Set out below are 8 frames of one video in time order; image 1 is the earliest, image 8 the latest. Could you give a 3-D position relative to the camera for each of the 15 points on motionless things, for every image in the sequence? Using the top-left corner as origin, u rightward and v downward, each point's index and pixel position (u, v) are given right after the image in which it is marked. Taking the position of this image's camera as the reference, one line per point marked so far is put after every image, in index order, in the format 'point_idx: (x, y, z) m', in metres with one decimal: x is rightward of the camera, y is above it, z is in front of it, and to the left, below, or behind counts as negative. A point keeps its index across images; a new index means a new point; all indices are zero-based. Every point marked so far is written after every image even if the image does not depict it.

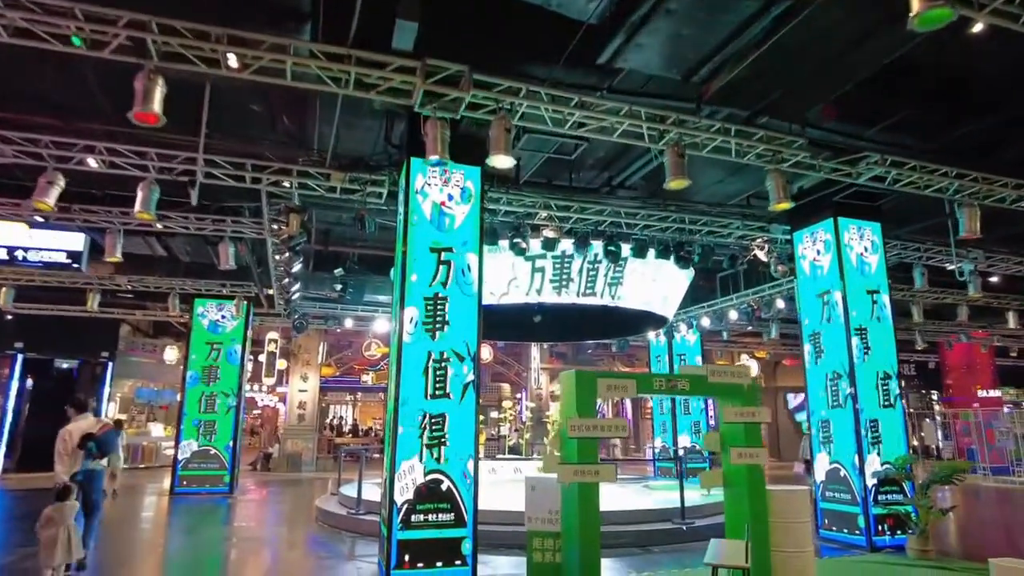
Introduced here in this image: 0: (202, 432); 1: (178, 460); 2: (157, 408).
0: (-4.8, -2.3, +10.3) m
1: (-5.1, -2.7, +10.2) m
2: (-8.8, -3.0, +16.4) m
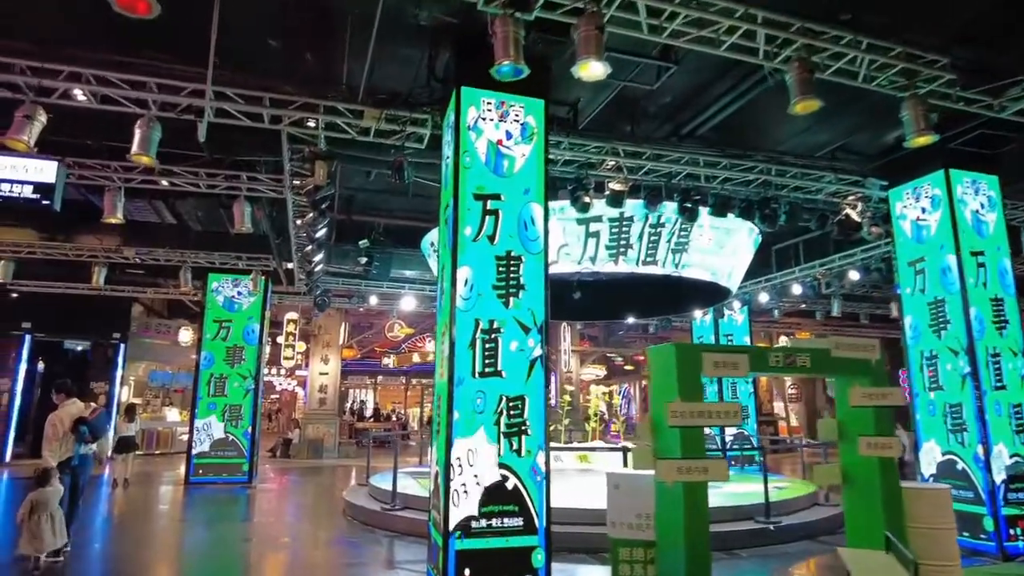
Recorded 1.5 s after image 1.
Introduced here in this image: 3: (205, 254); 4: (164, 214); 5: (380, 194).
0: (-4.2, -1.9, +9.6) m
1: (-4.5, -2.3, +9.4) m
2: (-8.1, -2.5, +15.7) m
3: (-4.4, +0.5, +9.5) m
4: (-4.2, +0.9, +8.0) m
5: (-1.8, +1.3, +9.1) m
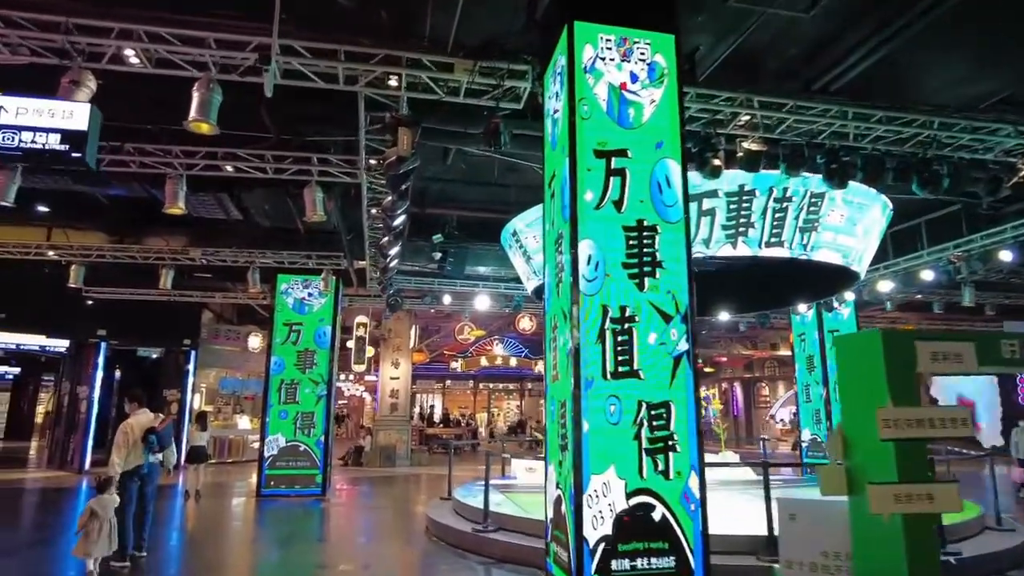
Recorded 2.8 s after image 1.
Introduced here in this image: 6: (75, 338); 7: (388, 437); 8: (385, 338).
0: (-3.0, -1.9, +9.0) m
1: (-3.3, -2.3, +8.9) m
2: (-6.3, -2.6, +15.5) m
3: (-3.2, +0.5, +9.0) m
4: (-3.2, +0.9, +7.4) m
5: (-0.7, +1.3, +8.3) m
6: (-7.8, -0.9, +11.8) m
7: (-2.7, -3.3, +14.5) m
8: (-2.9, -1.1, +14.9) m
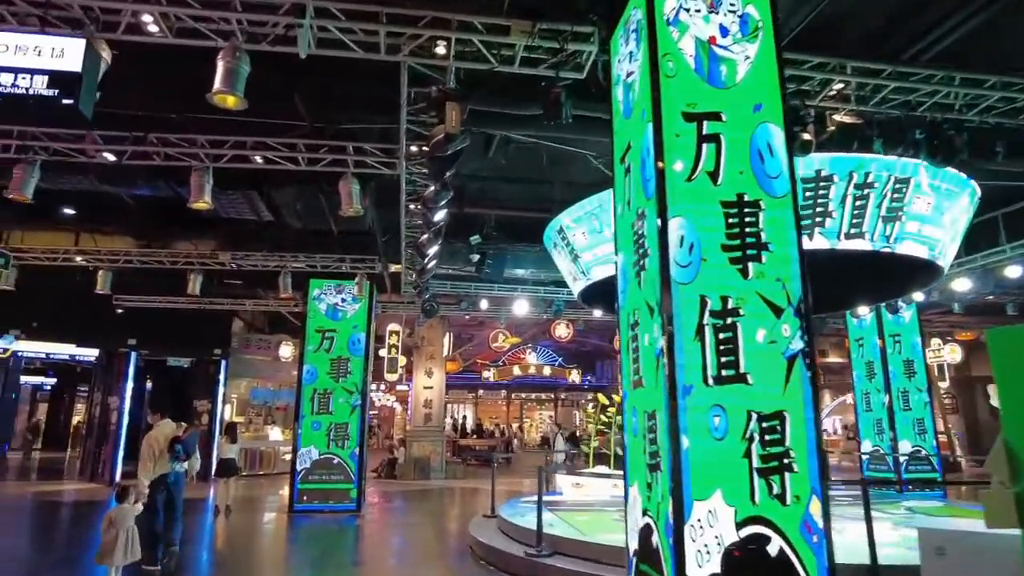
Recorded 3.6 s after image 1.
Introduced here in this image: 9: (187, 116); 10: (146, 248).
0: (-2.4, -1.9, +8.6) m
1: (-2.8, -2.4, +8.5) m
2: (-5.4, -2.8, +15.2) m
3: (-2.7, +0.4, +8.6) m
4: (-2.7, +0.8, +7.1) m
5: (-0.2, +1.3, +7.9) m
6: (-7.2, -1.0, +11.6) m
7: (-1.9, -3.4, +14.1) m
8: (-2.1, -1.3, +14.4) m
9: (-2.5, +1.3, +5.1) m
10: (-4.7, +0.5, +8.4) m
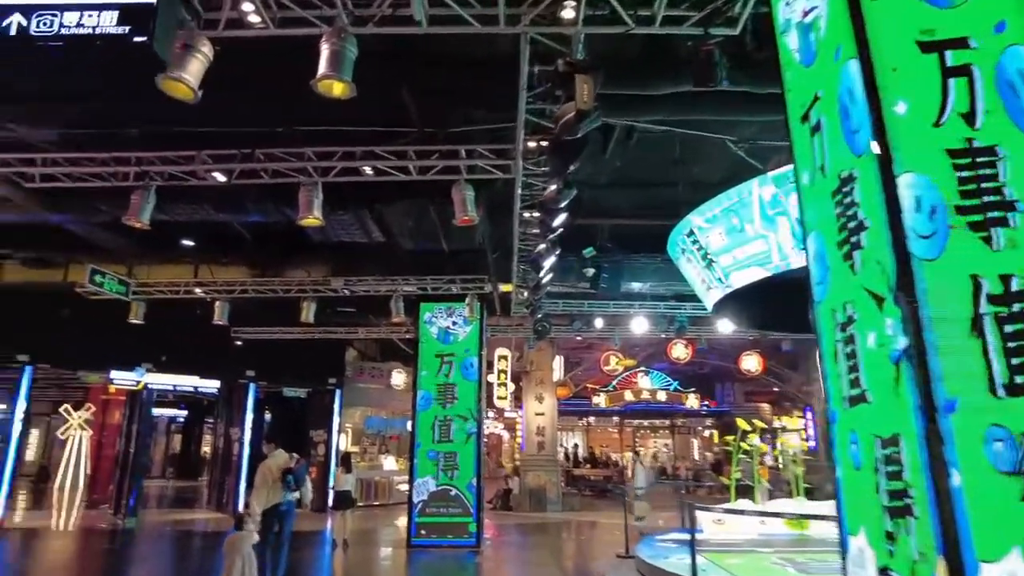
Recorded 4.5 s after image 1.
0: (-0.9, -2.2, +8.2) m
1: (-1.2, -2.6, +8.1) m
2: (-2.8, -3.5, +15.1) m
3: (-1.2, +0.1, +8.4) m
4: (-1.5, +0.6, +6.8) m
5: (+1.1, +1.1, +7.3) m
6: (-5.1, -1.6, +11.9) m
7: (+0.5, -3.9, +13.5) m
8: (+0.3, -1.8, +13.9) m
9: (-1.6, +1.2, +4.9) m
10: (-3.2, +0.1, +8.4) m
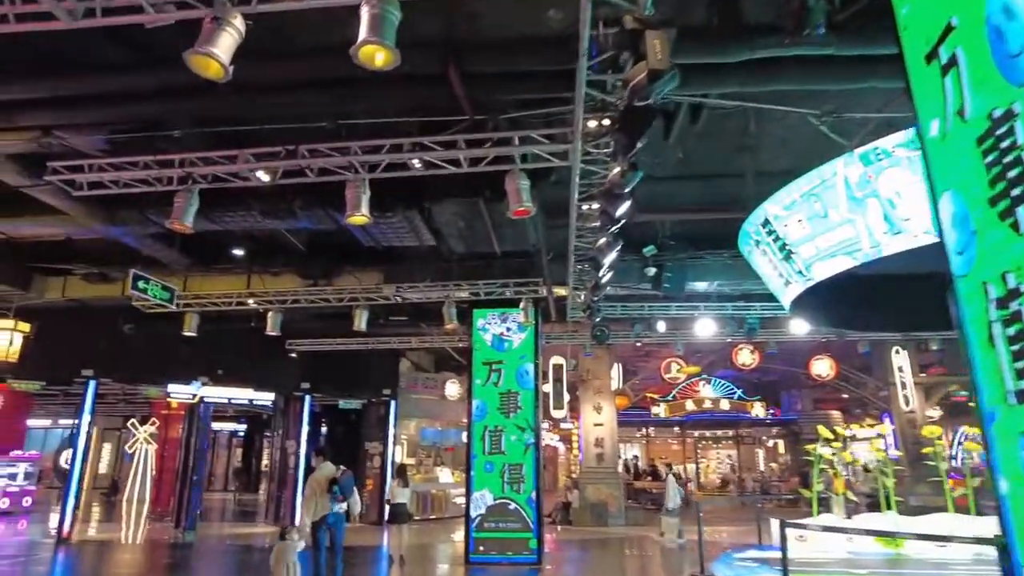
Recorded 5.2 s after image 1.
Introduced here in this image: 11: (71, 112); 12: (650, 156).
0: (-0.2, -2.3, +7.8) m
1: (-0.5, -2.7, +7.8) m
2: (-1.6, -3.7, +14.8) m
3: (-0.5, 0.0, +8.1) m
4: (-0.9, +0.5, +6.6) m
5: (+1.7, +1.1, +6.8) m
6: (-4.1, -1.9, +11.9) m
7: (+1.7, -4.0, +12.9) m
8: (+1.5, -1.9, +13.5) m
9: (-1.2, +1.1, +4.6) m
10: (-2.5, 0.0, +8.3) m
11: (-3.0, +1.2, +4.5) m
12: (+1.3, +1.3, +6.3) m
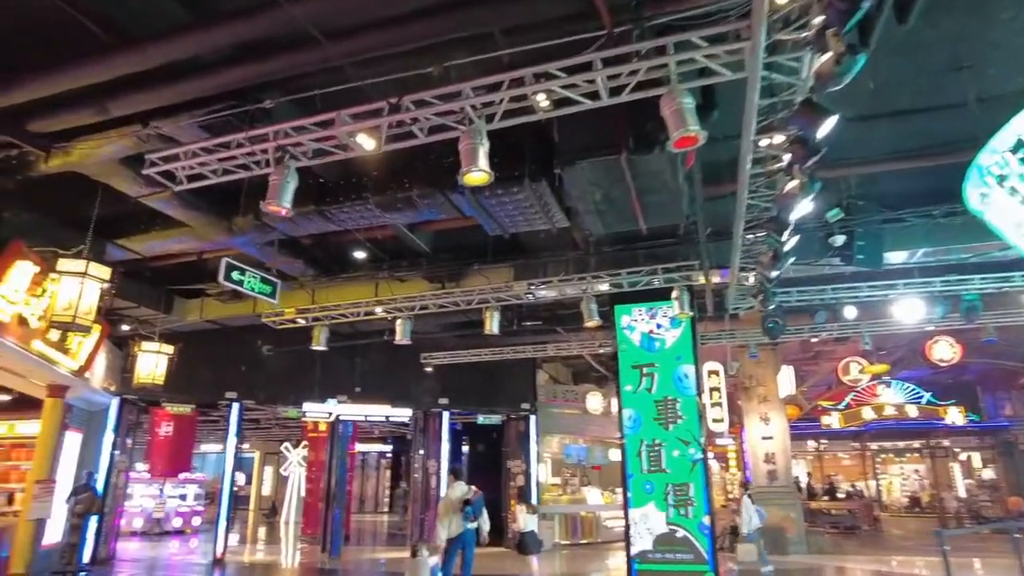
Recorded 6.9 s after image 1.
0: (+1.5, -2.1, +6.6) m
1: (+1.2, -2.6, +6.6) m
2: (+1.6, -3.8, +13.7) m
3: (+1.1, +0.1, +7.0) m
4: (+0.3, +0.6, +5.6) m
5: (+2.9, +1.4, +5.4) m
6: (-1.6, -2.1, +11.4) m
7: (+4.4, -3.8, +11.2) m
8: (+4.2, -1.7, +11.8) m
9: (-0.4, +1.3, +3.8) m
10: (-0.8, 0.0, +7.6) m
11: (-2.2, +1.2, +4.0) m
12: (+2.4, +1.5, +4.9) m
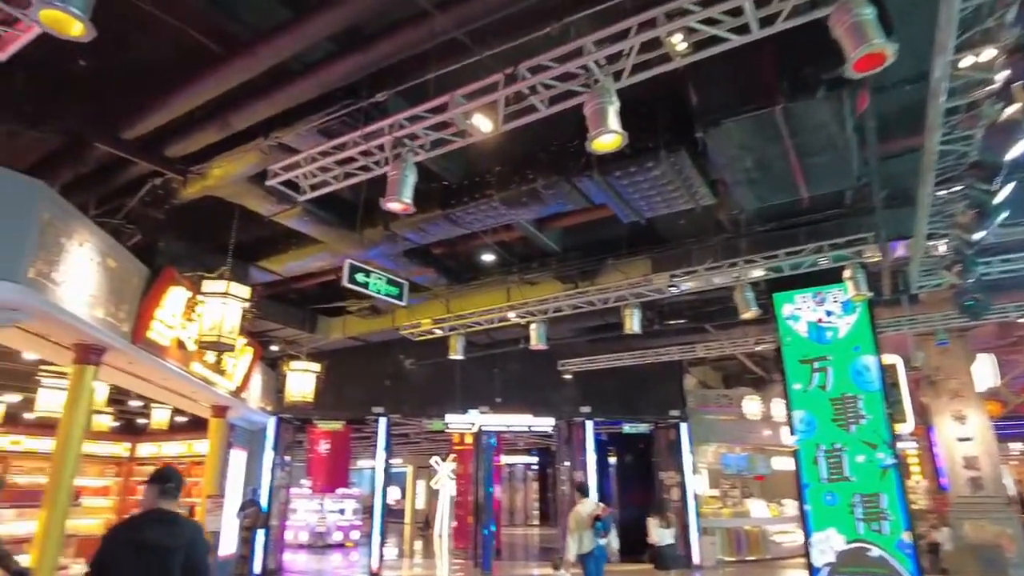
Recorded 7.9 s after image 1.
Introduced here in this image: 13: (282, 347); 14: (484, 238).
0: (+2.9, -1.9, +5.6) m
1: (+2.6, -2.4, +5.7) m
2: (+4.5, -3.6, +12.5) m
3: (+2.4, +0.3, +6.2) m
4: (+1.4, +0.8, +5.0) m
5: (+3.7, +1.7, +4.3) m
6: (+0.8, -2.2, +10.9) m
7: (+6.8, -3.5, +9.5) m
8: (+6.5, -1.4, +10.2) m
9: (+0.3, +1.3, +3.3) m
10: (+0.7, 0.0, +7.2) m
11: (-1.4, +1.1, +3.9) m
12: (+3.2, +1.8, +3.9) m
13: (-3.3, -0.9, +9.6) m
14: (-0.3, +0.5, +6.8) m
